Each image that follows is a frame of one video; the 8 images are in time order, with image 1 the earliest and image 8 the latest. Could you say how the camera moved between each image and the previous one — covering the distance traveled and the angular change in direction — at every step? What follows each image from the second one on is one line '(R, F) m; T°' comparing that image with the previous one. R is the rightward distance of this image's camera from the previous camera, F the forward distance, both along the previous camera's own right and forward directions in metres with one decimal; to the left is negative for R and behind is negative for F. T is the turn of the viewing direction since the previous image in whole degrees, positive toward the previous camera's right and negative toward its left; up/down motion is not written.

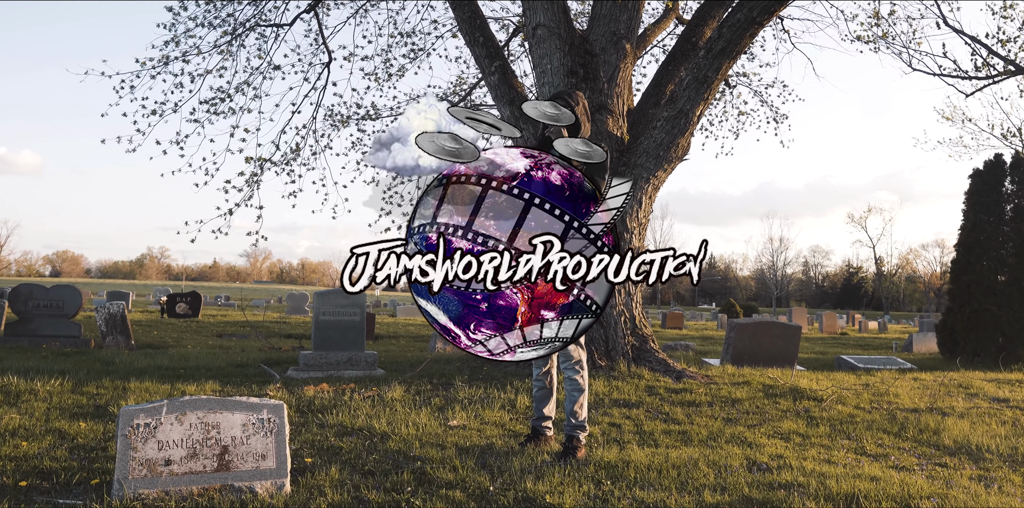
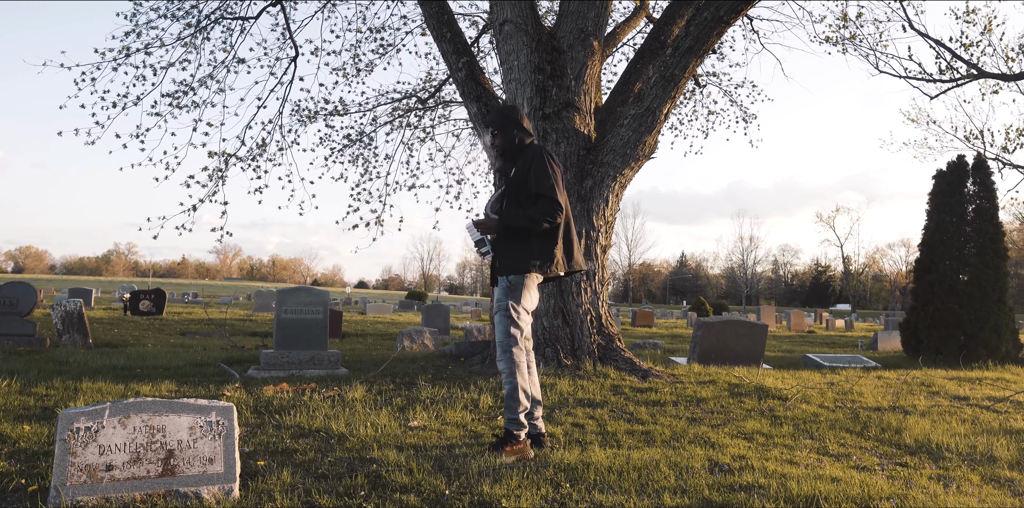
(+0.1, +0.1) m; +2°
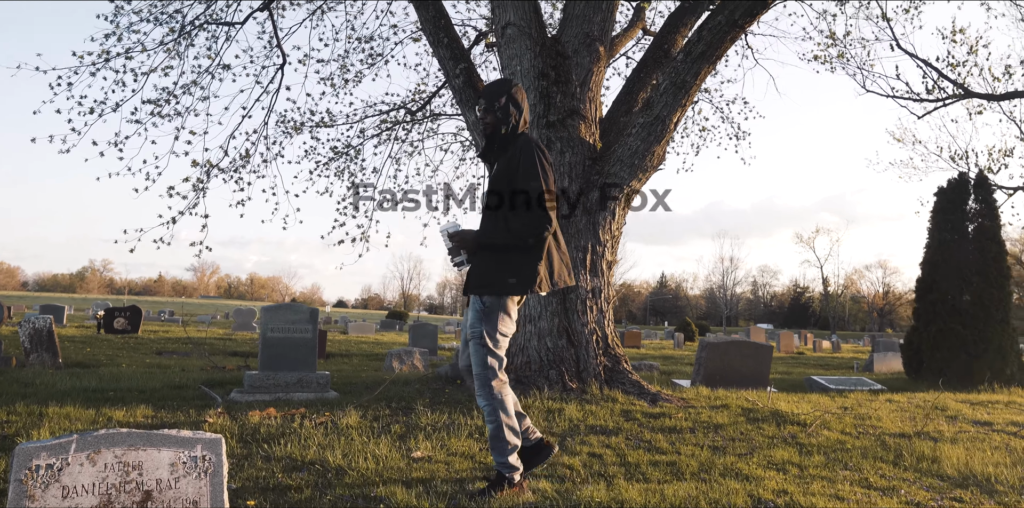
(-0.2, +0.4) m; +2°
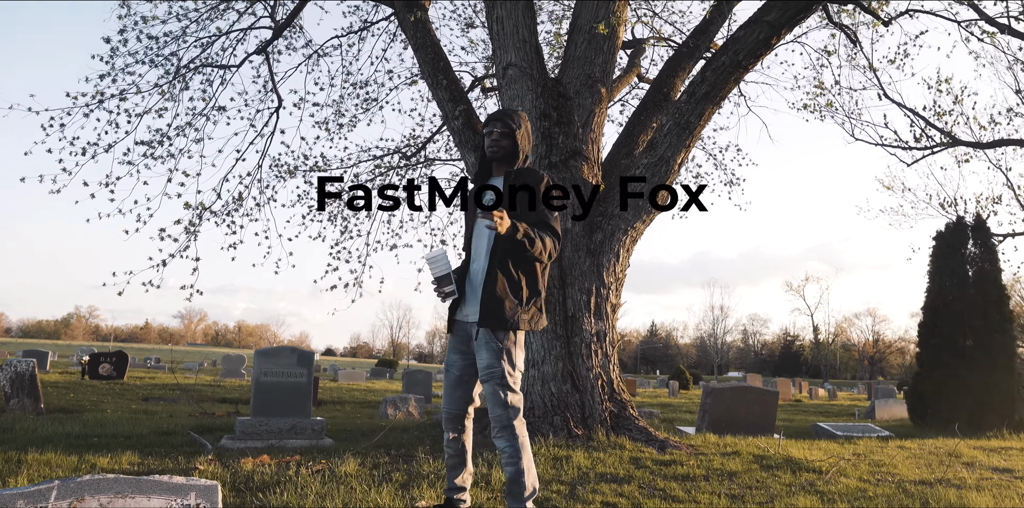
(-0.1, +0.1) m; +1°
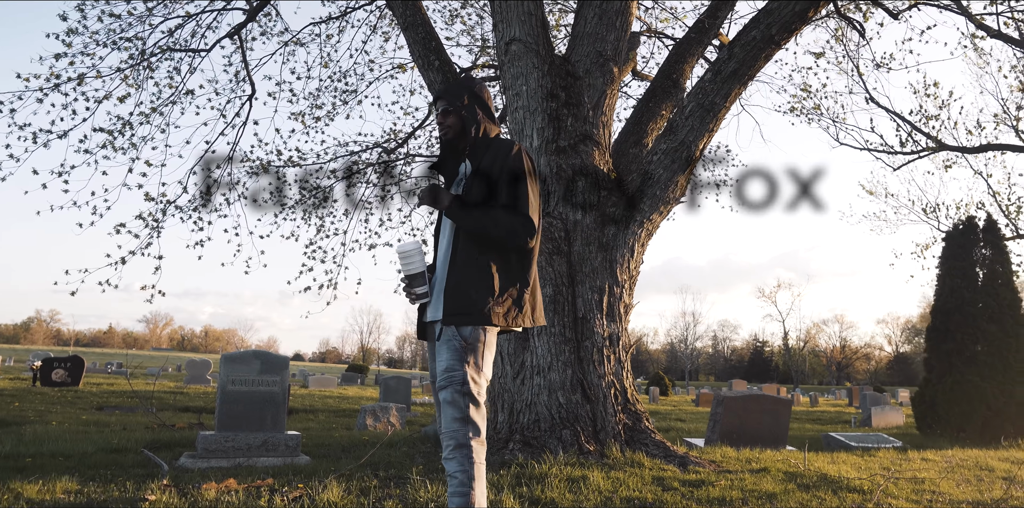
(-0.3, +0.7) m; +3°
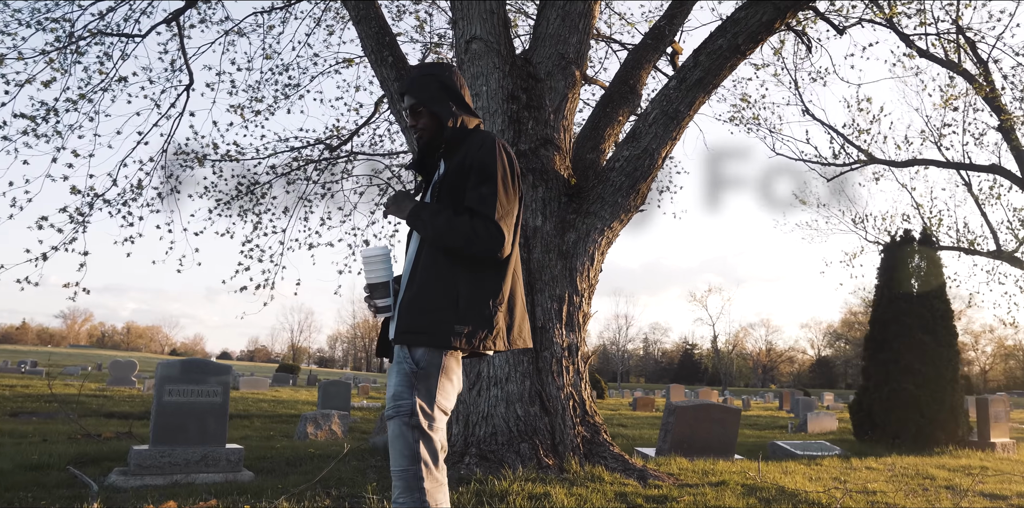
(-0.2, +0.2) m; +5°
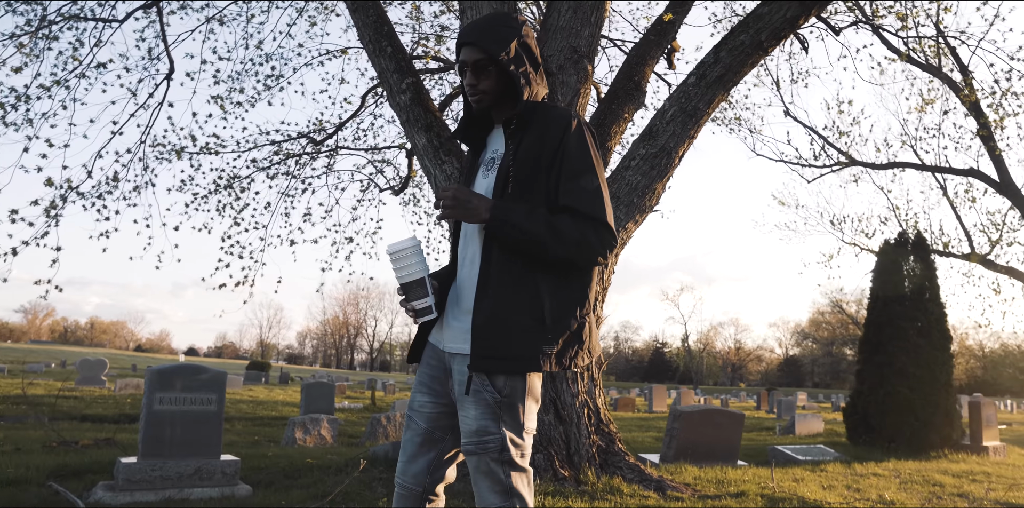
(-0.4, +0.3) m; +2°
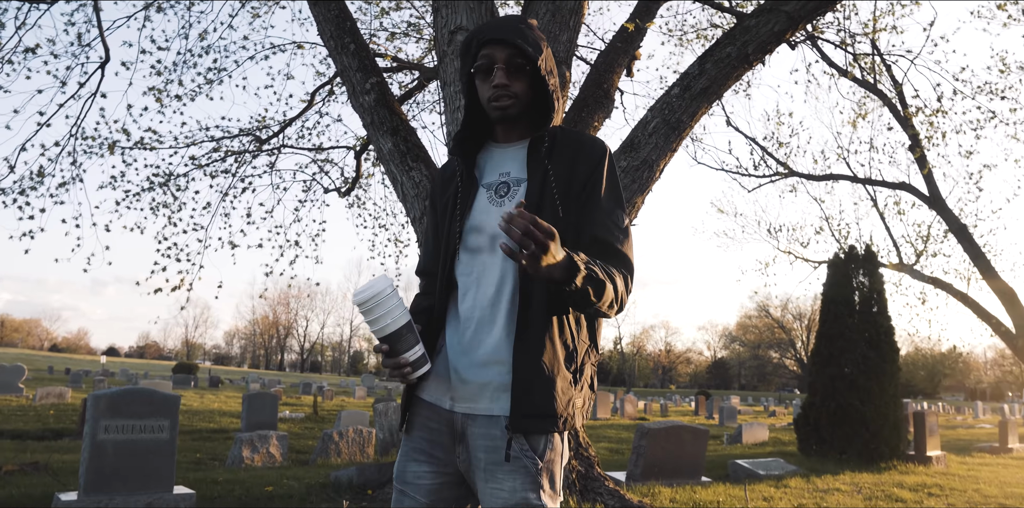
(-0.4, +0.2) m; +6°
